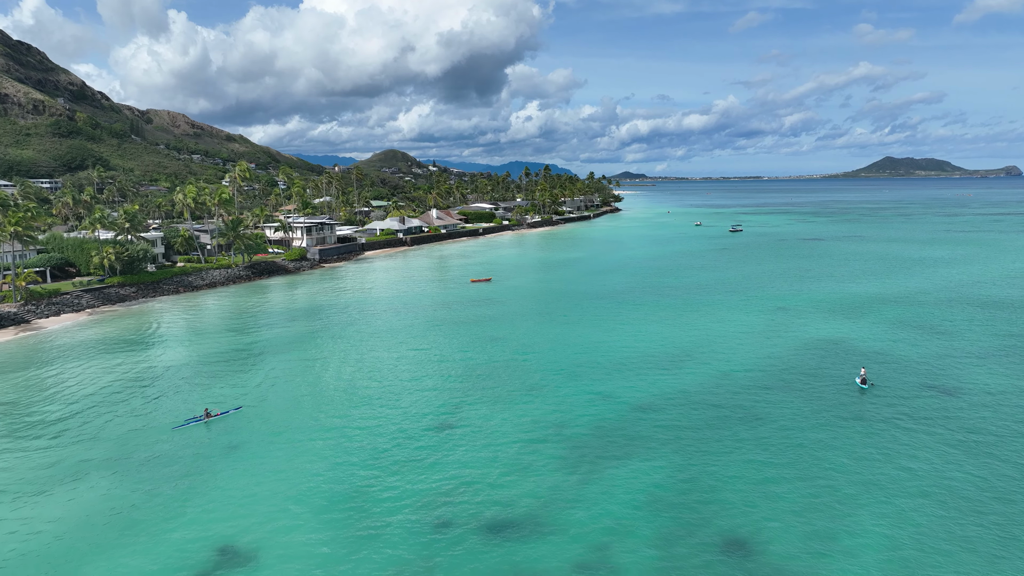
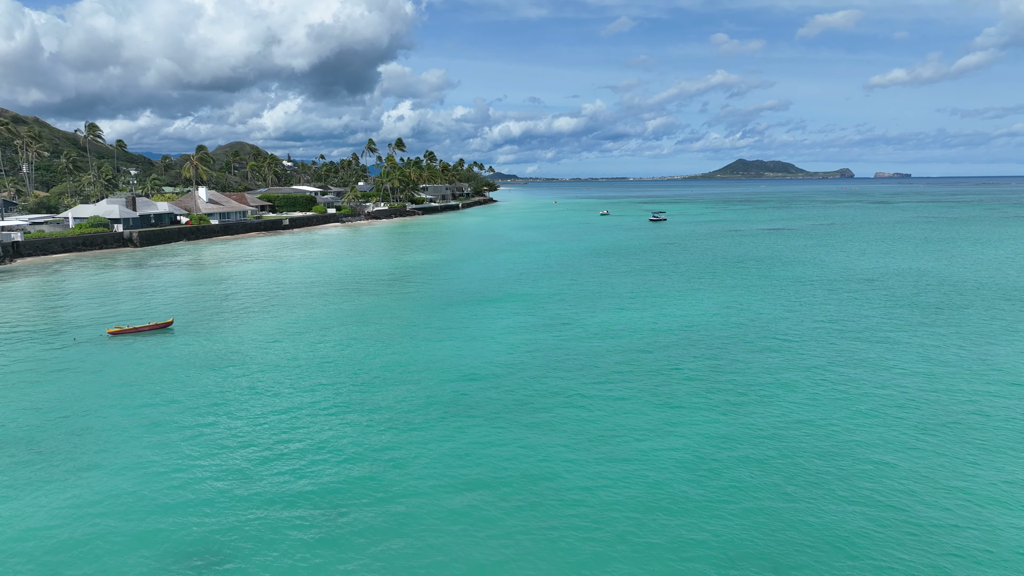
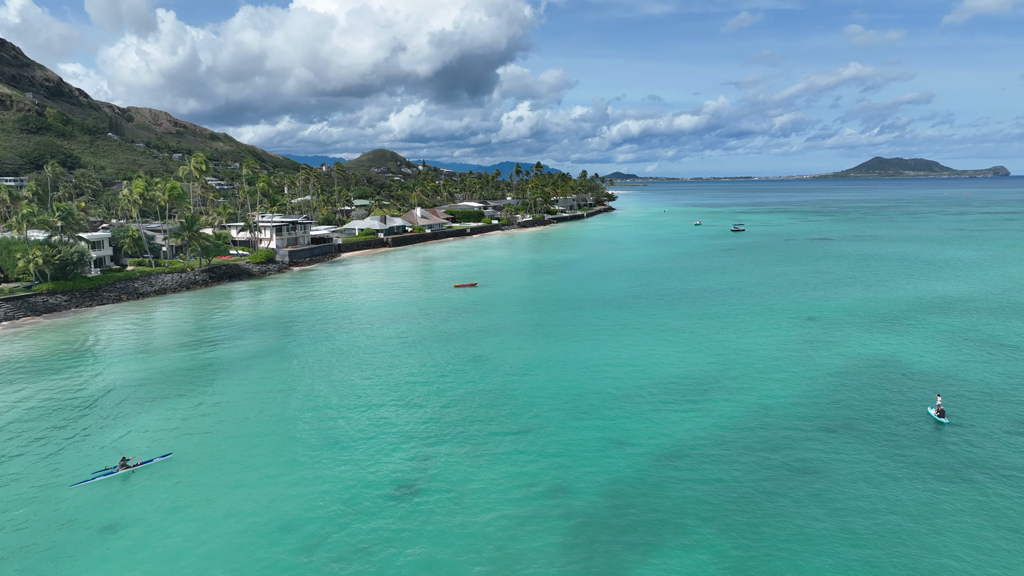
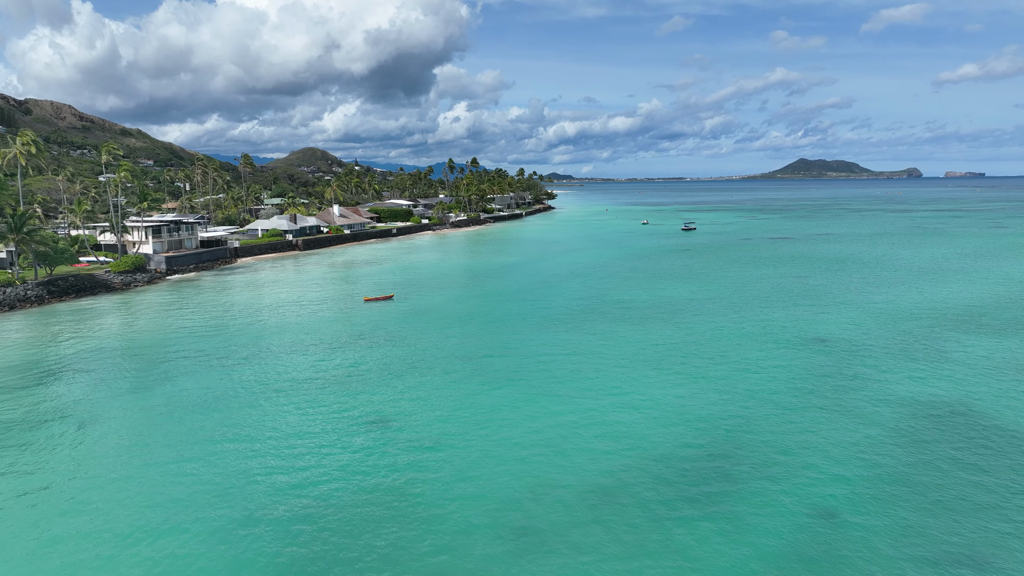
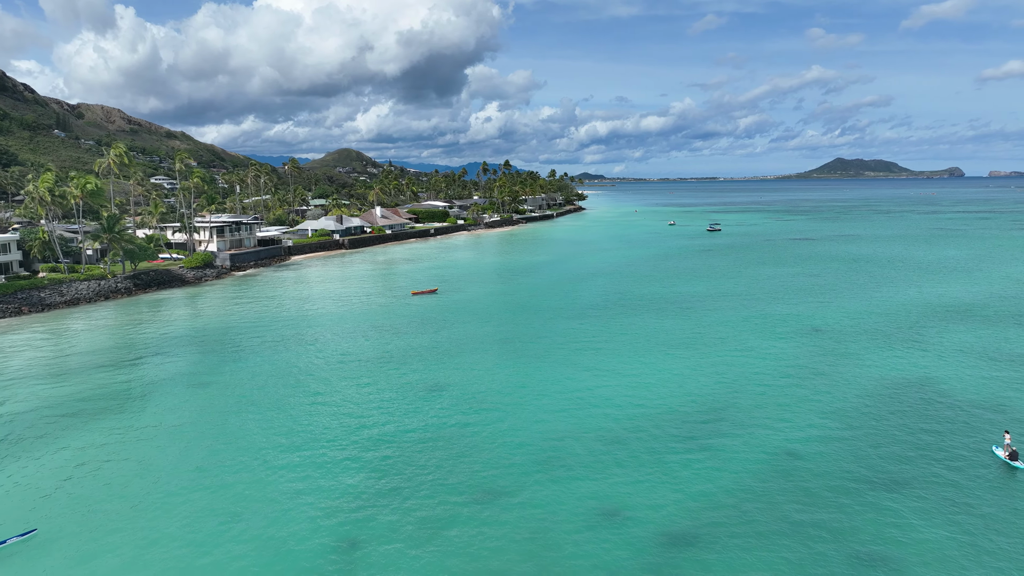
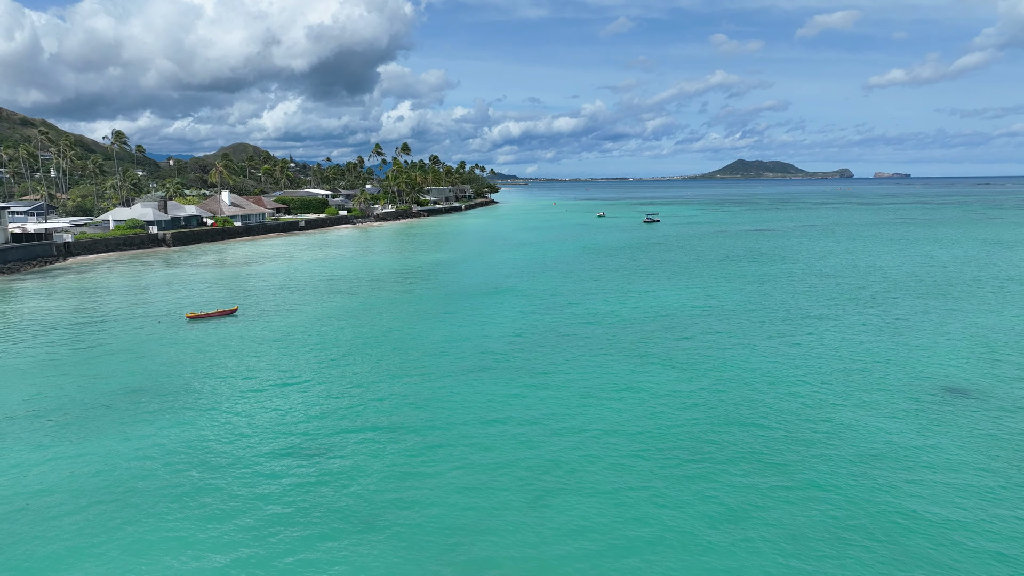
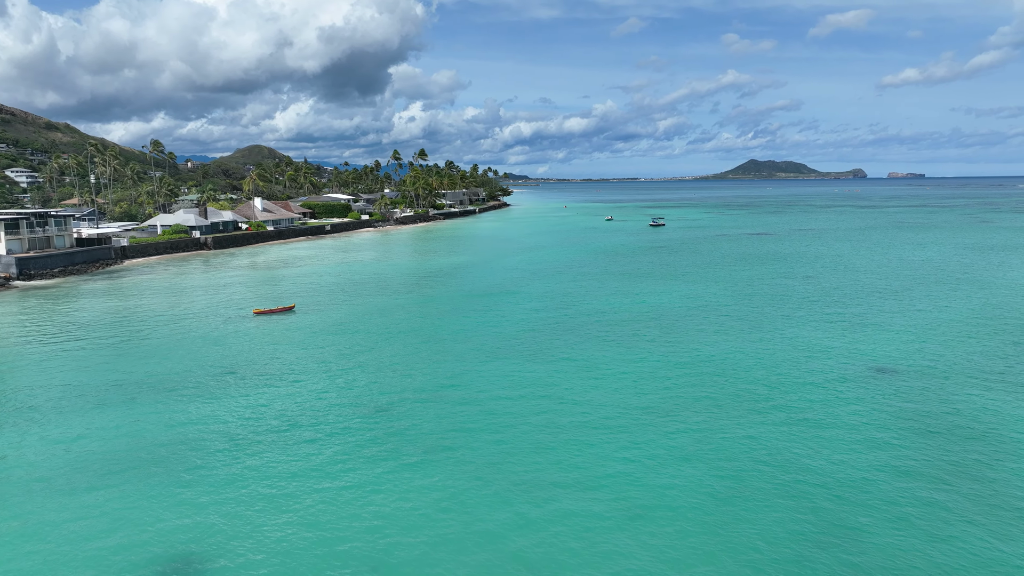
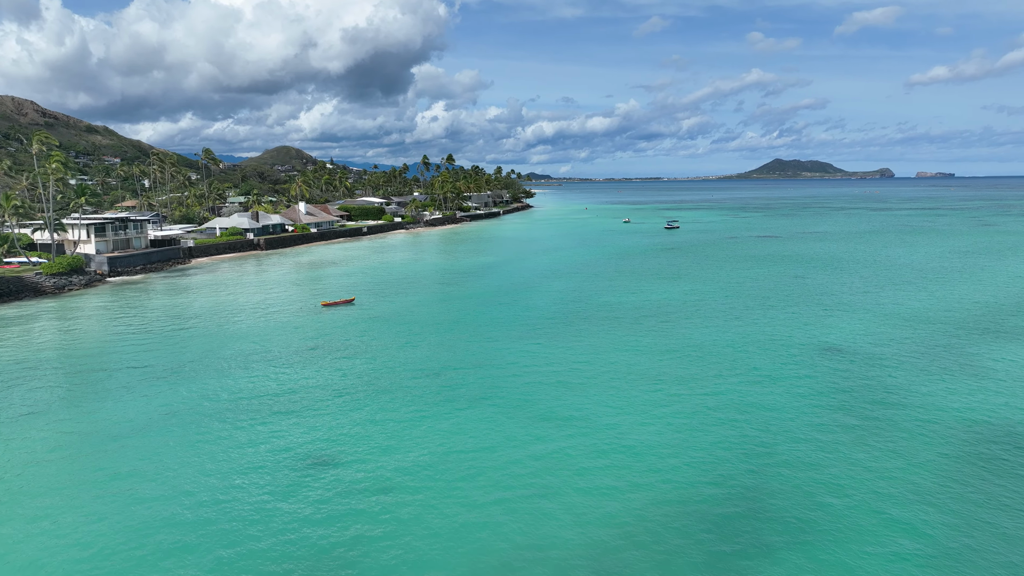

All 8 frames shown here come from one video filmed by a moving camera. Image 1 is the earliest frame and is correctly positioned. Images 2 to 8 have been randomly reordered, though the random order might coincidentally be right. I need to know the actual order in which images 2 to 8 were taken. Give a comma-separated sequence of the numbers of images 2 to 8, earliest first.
3, 5, 4, 8, 7, 6, 2
